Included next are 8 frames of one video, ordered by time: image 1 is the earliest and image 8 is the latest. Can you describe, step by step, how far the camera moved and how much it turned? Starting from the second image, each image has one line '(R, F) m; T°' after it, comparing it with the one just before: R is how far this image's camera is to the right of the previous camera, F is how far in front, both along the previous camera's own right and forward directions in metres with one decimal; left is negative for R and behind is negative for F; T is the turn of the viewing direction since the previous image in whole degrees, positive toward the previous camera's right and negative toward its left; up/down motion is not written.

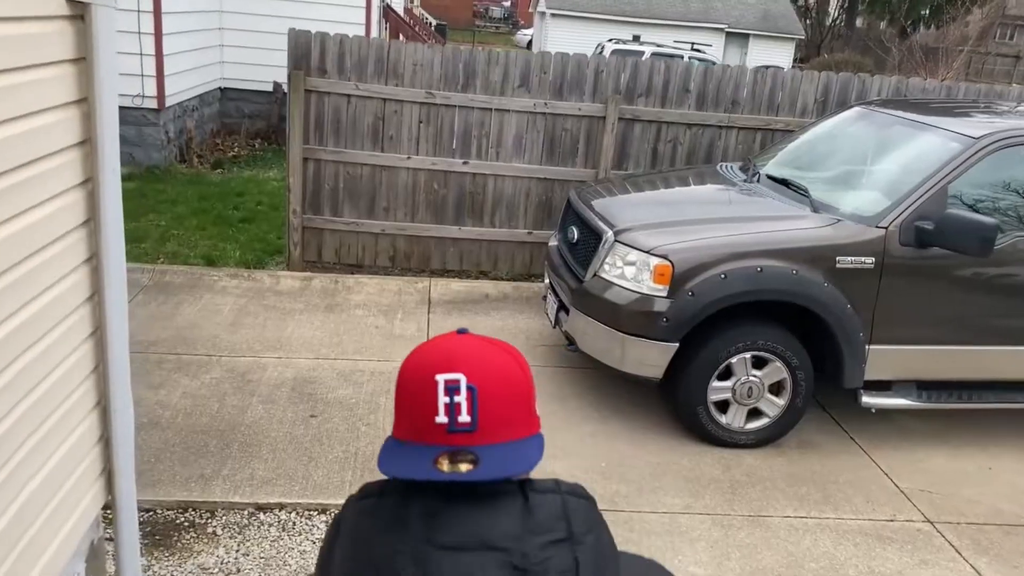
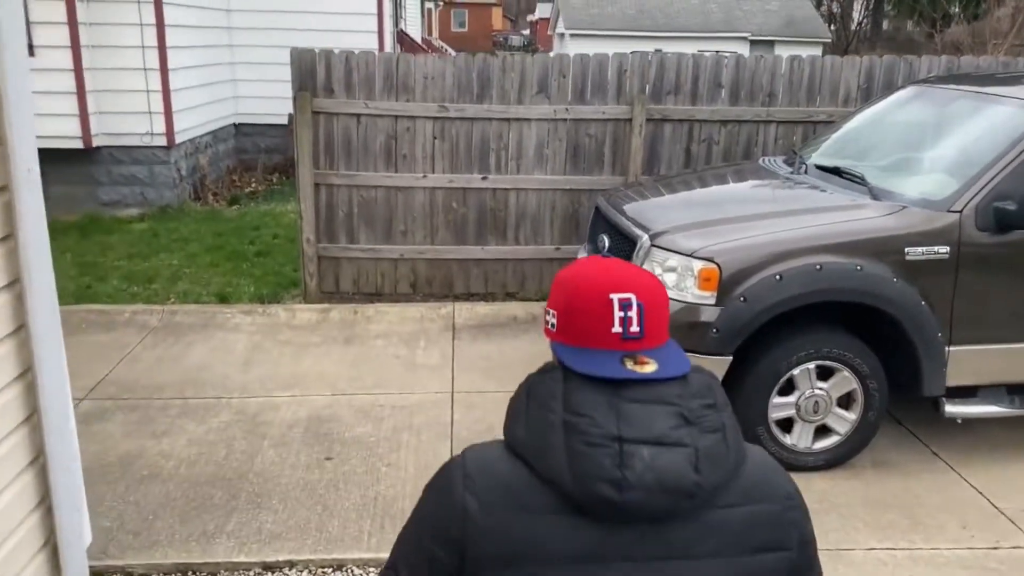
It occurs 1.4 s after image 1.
(0.0, +0.5) m; -2°
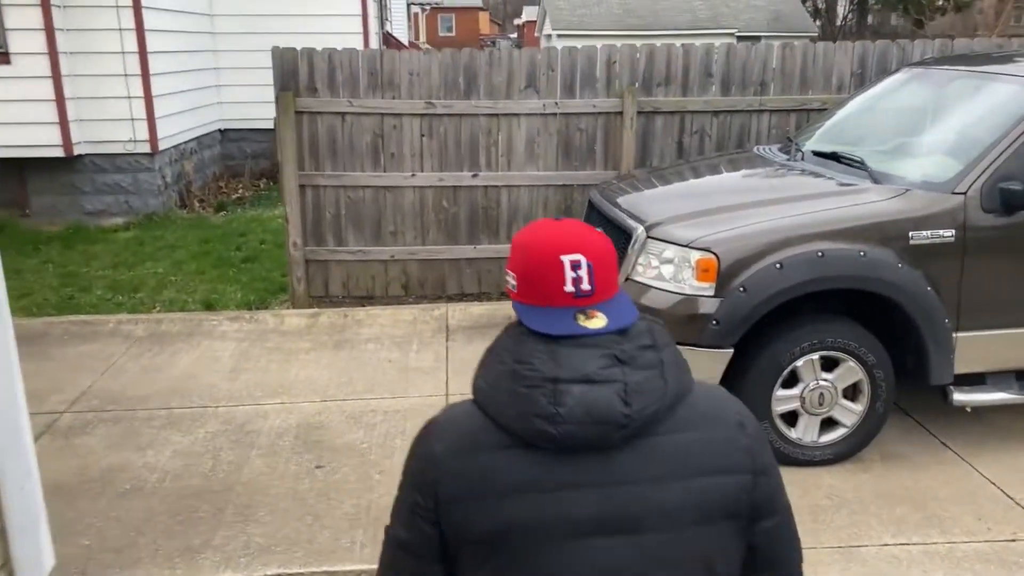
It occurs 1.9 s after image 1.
(0.0, +0.1) m; 0°
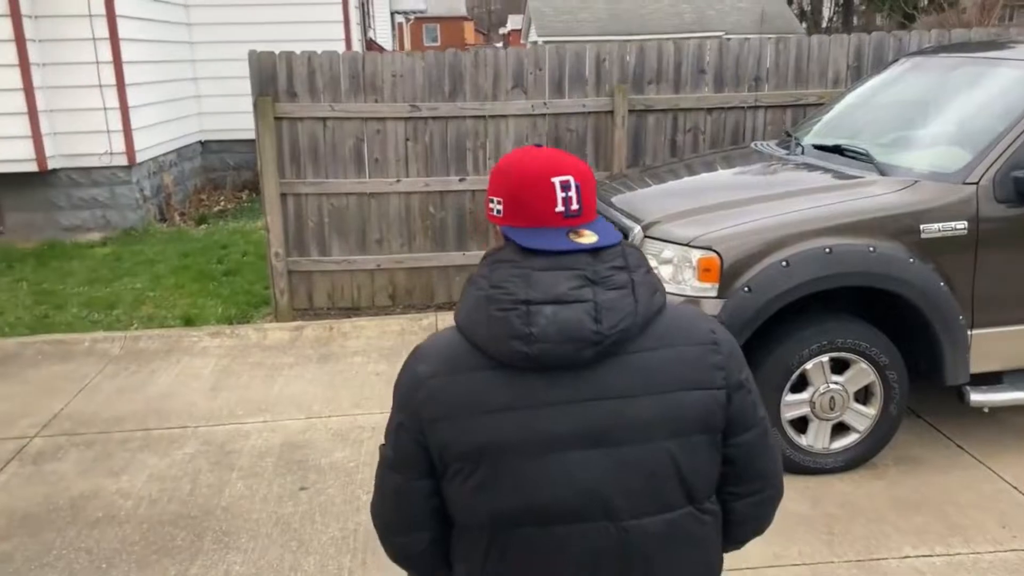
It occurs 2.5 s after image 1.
(0.0, +0.2) m; +1°
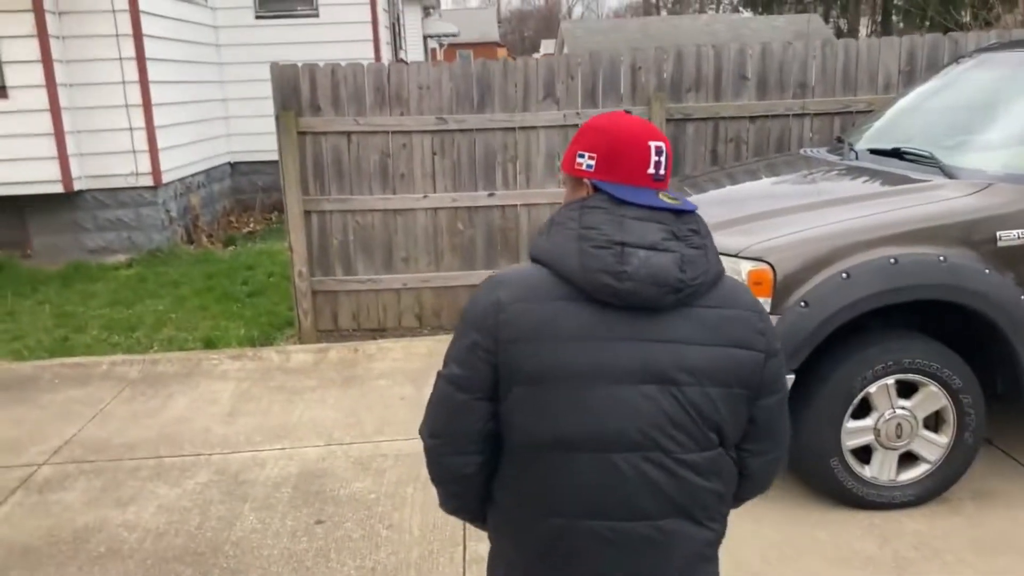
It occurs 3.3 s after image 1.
(0.0, +0.3) m; -2°
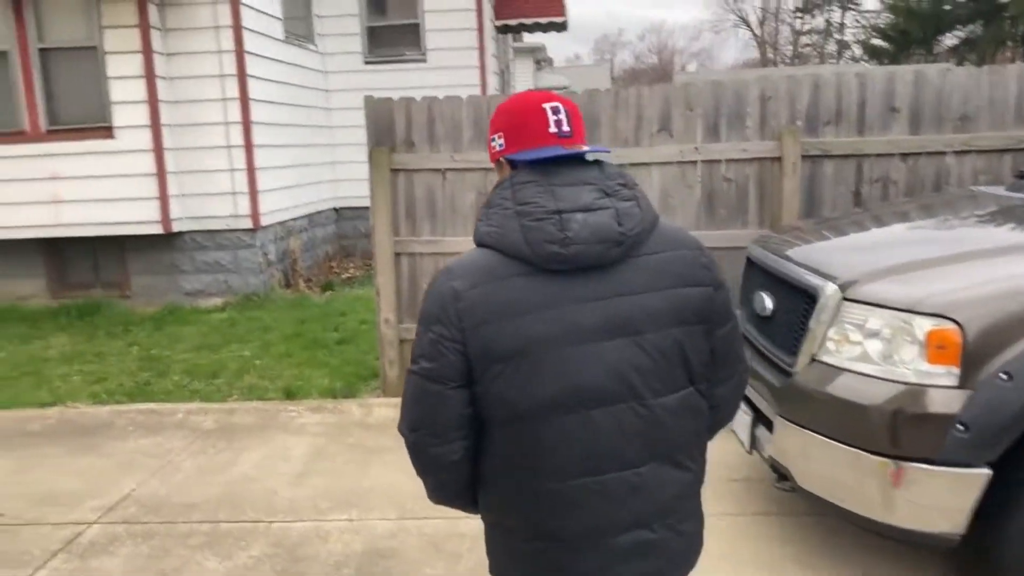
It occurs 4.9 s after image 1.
(0.0, +0.6) m; -7°
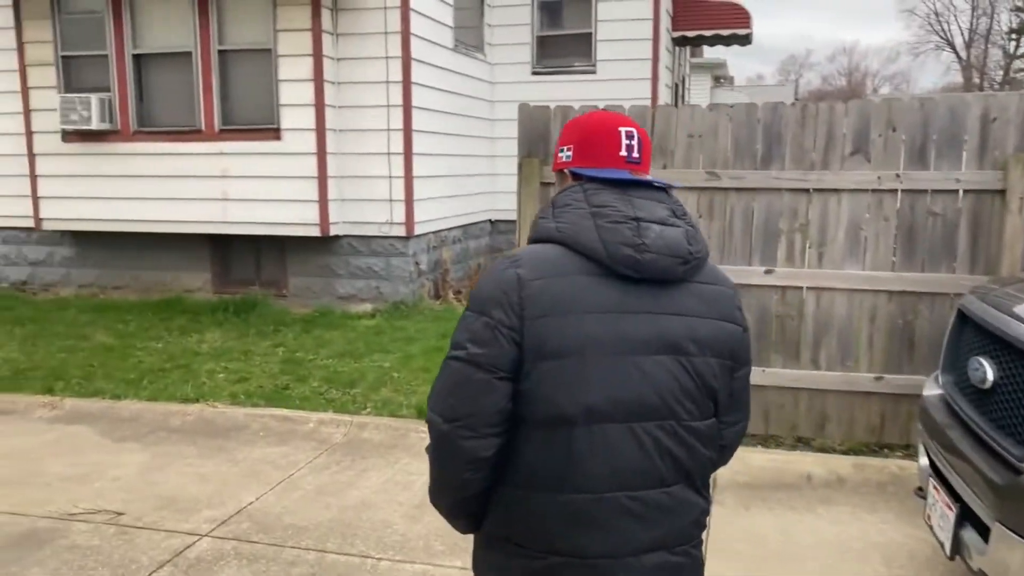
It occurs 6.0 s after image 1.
(0.0, +0.5) m; -11°
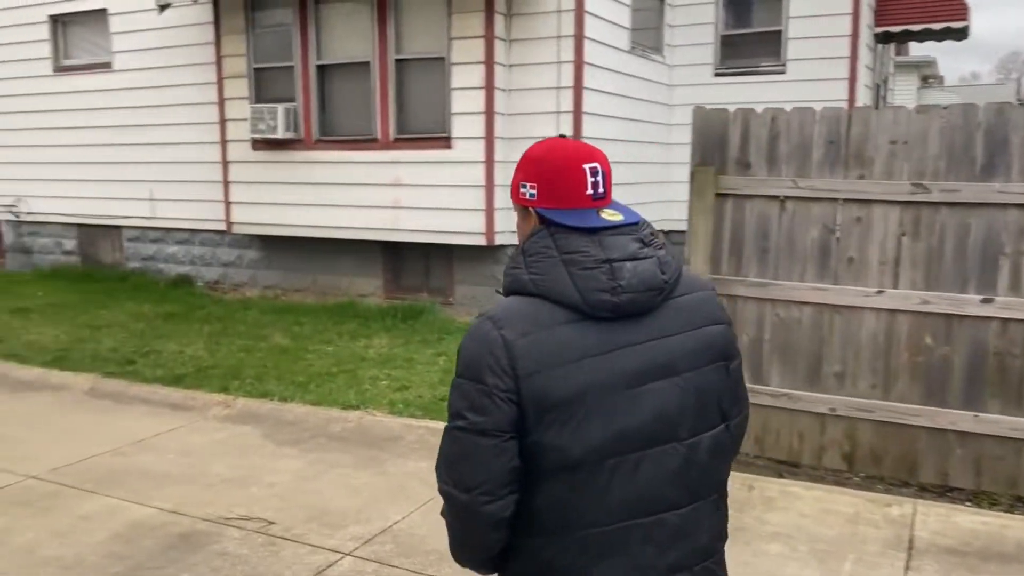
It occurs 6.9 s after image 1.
(+0.1, +0.3) m; -12°
